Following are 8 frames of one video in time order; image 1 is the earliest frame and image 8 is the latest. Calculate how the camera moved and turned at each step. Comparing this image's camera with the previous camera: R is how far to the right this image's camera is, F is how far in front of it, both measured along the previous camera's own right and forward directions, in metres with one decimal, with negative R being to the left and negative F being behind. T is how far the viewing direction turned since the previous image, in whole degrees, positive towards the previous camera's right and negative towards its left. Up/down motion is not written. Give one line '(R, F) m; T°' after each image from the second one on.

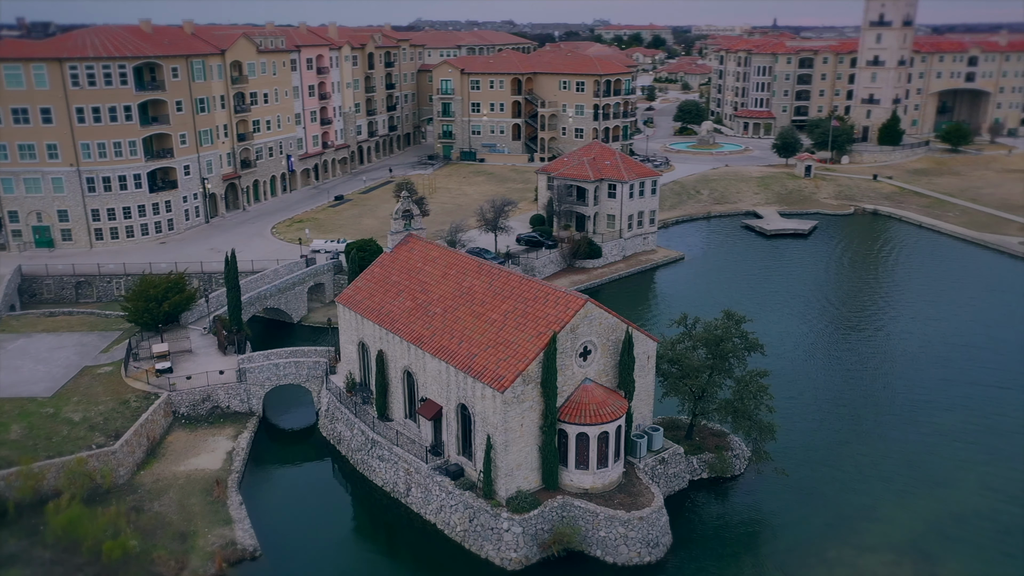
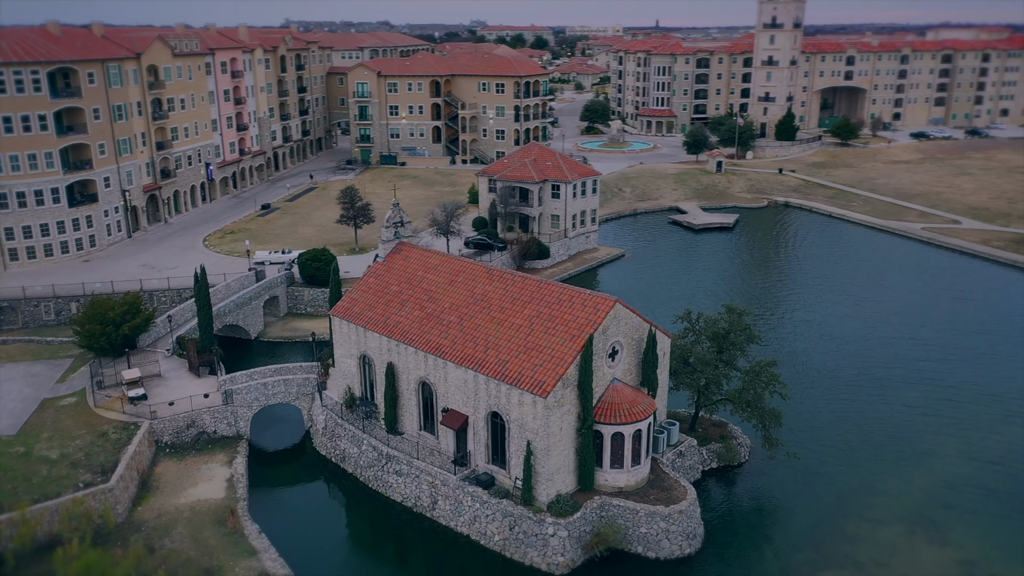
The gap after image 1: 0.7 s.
(-5.6, +0.5) m; +8°
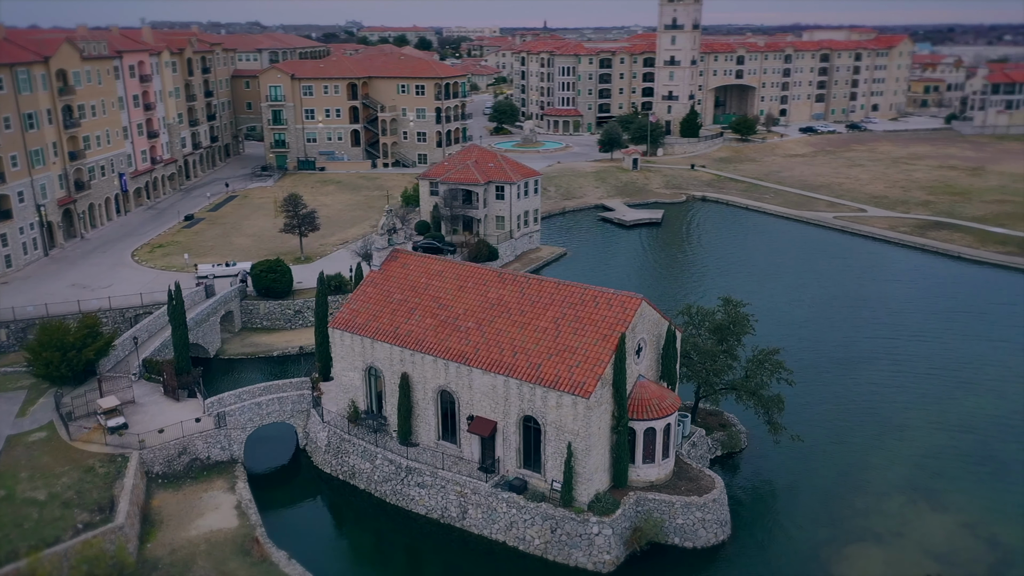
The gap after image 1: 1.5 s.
(-5.6, +0.5) m; +8°
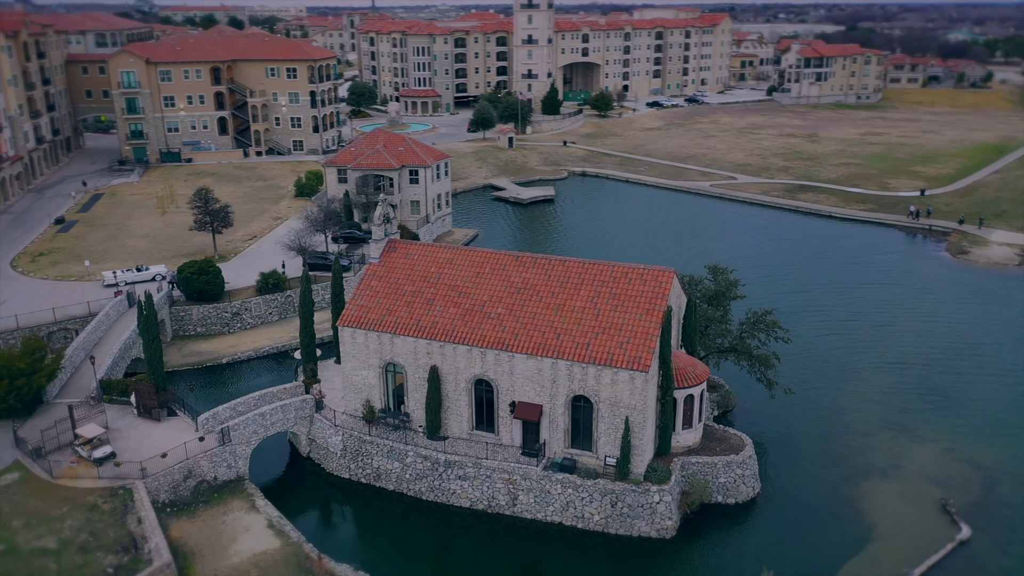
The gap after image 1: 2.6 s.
(-8.5, +1.2) m; +13°
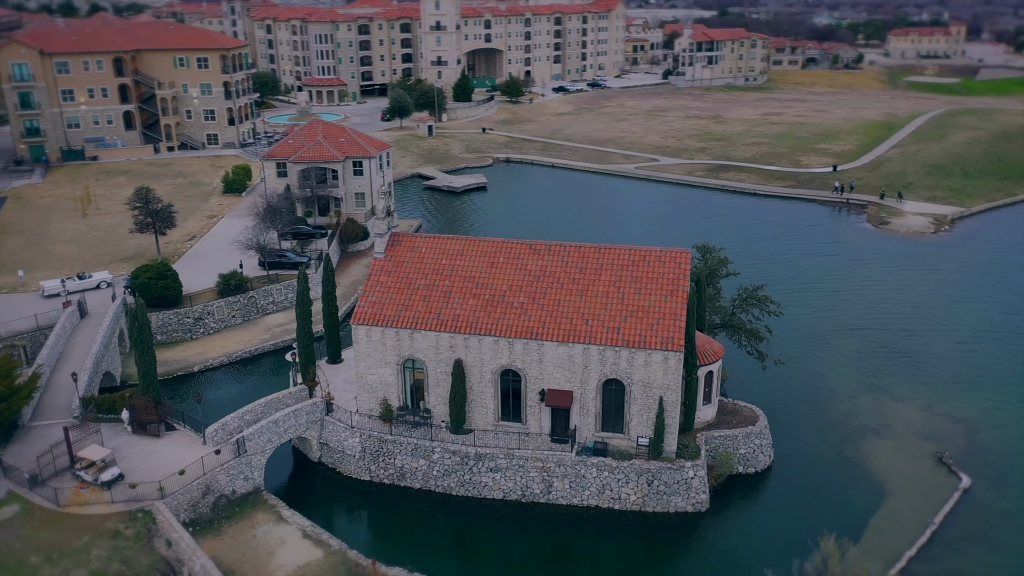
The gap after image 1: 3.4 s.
(-5.6, +0.6) m; +8°
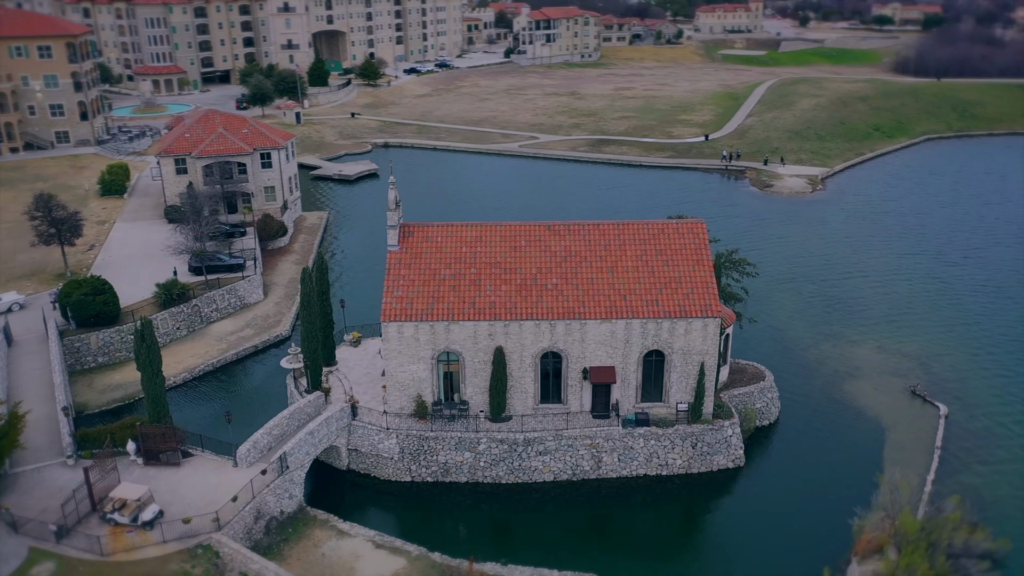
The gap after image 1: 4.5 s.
(-8.6, +1.2) m; +13°
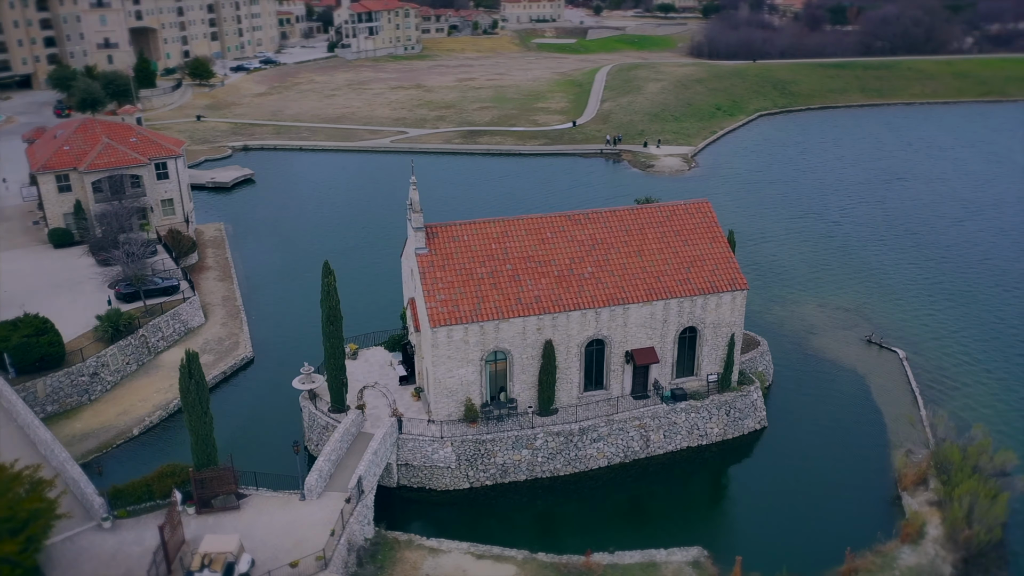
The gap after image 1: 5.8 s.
(-9.5, +1.4) m; +14°
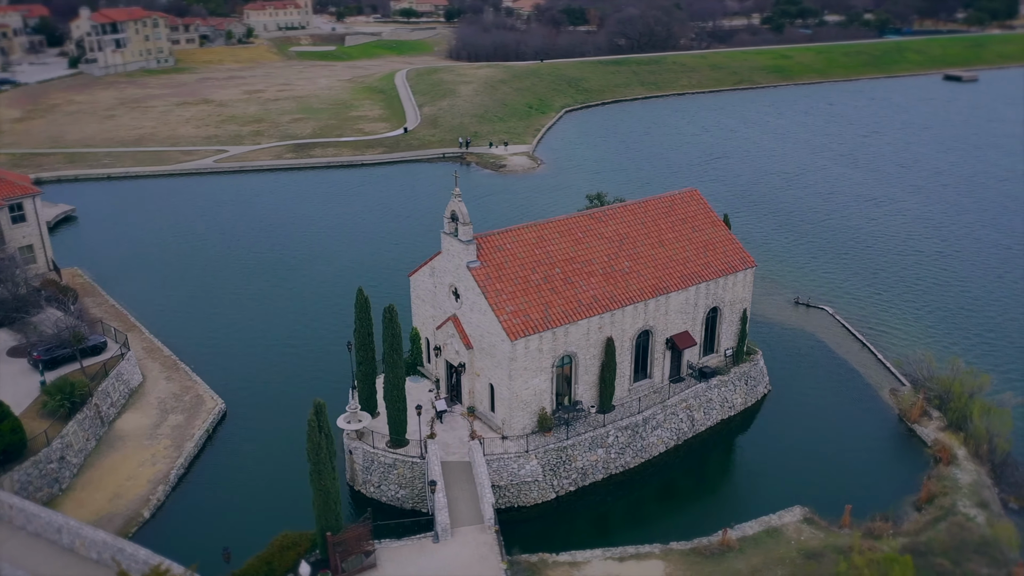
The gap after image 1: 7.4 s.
(-12.2, +2.4) m; +18°
